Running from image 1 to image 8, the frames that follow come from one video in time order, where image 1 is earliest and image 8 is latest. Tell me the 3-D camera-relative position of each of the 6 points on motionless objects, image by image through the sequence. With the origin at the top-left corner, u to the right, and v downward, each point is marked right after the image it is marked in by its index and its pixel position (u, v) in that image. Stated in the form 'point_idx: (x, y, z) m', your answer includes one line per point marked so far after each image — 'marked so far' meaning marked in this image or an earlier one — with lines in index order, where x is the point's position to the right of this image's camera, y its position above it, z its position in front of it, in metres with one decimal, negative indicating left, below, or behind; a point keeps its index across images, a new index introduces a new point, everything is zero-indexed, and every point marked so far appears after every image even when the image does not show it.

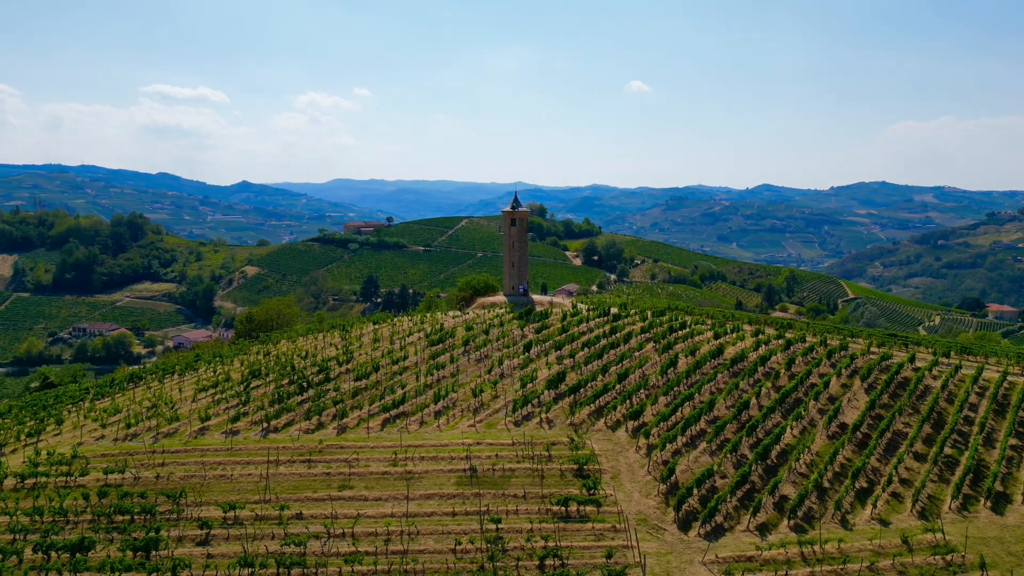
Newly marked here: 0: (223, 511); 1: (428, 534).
0: (-5.3, -4.1, +14.7) m
1: (-1.5, -4.3, +14.4) m
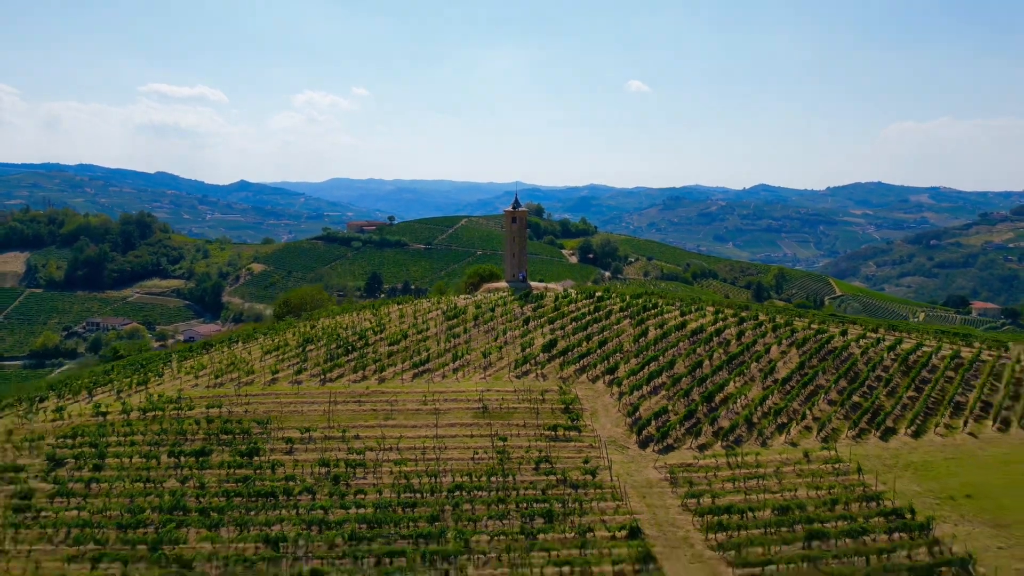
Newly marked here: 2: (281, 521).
0: (-5.2, -3.6, +19.7) m
1: (-1.4, -3.8, +19.4) m
2: (-4.6, -4.6, +16.3) m
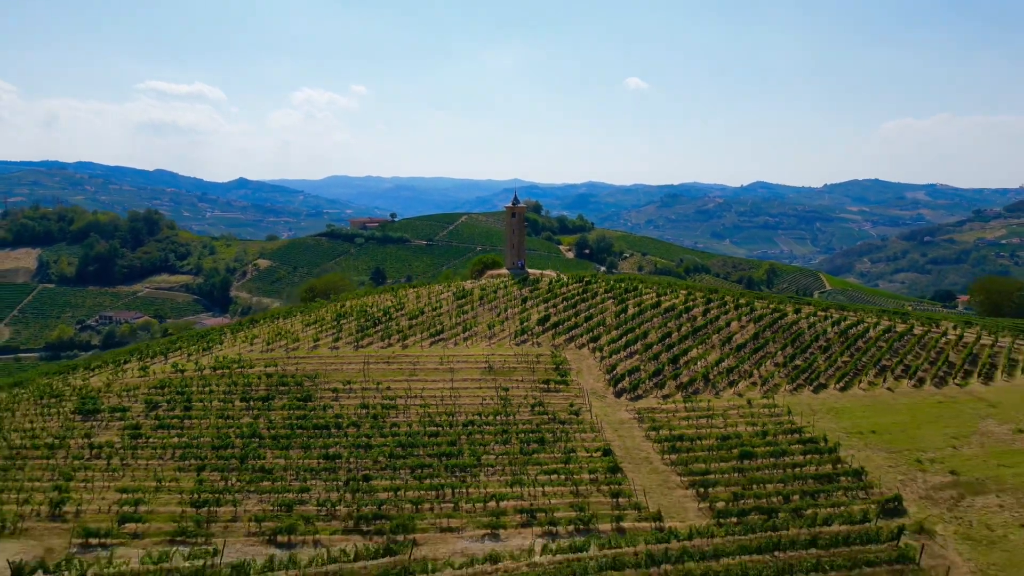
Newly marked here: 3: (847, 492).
0: (-5.2, -3.0, +24.5) m
1: (-1.4, -3.2, +24.2) m
2: (-4.6, -4.0, +21.0) m
3: (+8.2, -5.0, +19.6) m
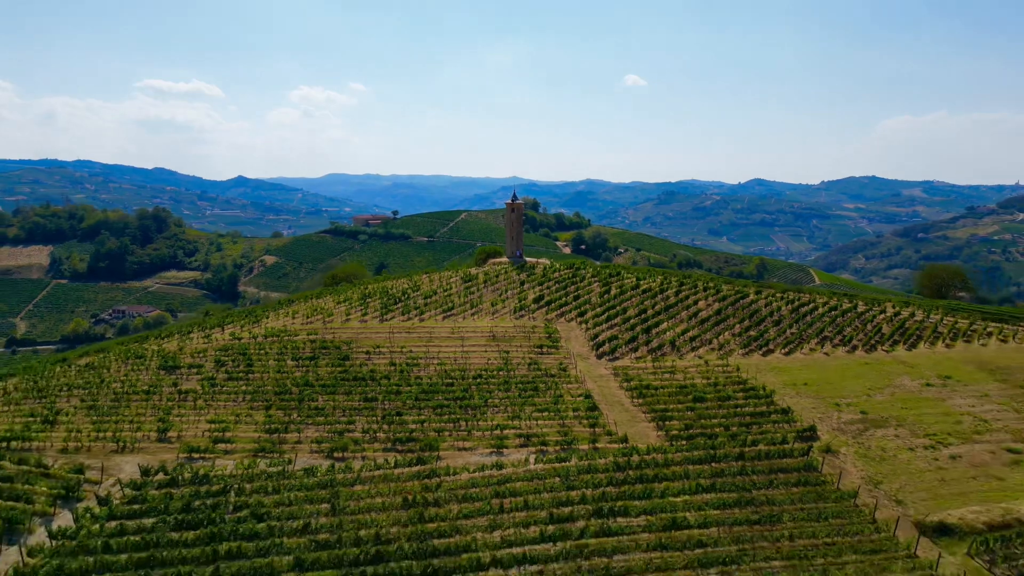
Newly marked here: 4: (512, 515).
0: (-5.2, -2.2, +29.8) m
1: (-1.4, -2.5, +29.5) m
2: (-4.6, -3.3, +26.3) m
3: (+8.2, -4.2, +24.9) m
4: (0.0, -5.5, +19.6) m
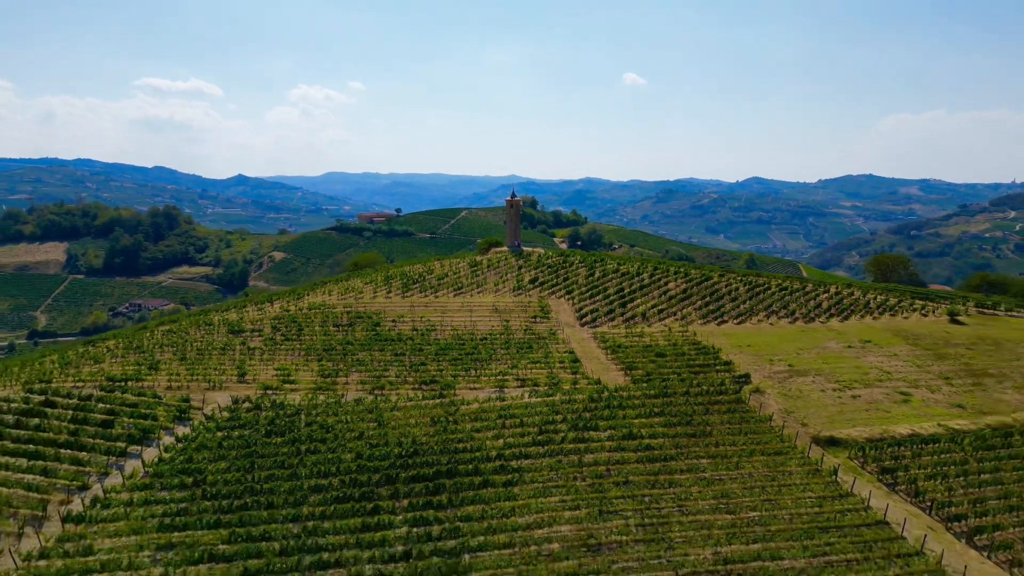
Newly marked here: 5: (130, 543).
0: (-5.2, -1.4, +36.6) m
1: (-1.4, -1.6, +36.2) m
2: (-4.6, -2.5, +33.1) m
3: (+8.2, -3.3, +31.7) m
4: (0.0, -4.6, +26.4) m
5: (-9.5, -6.2, +19.8) m
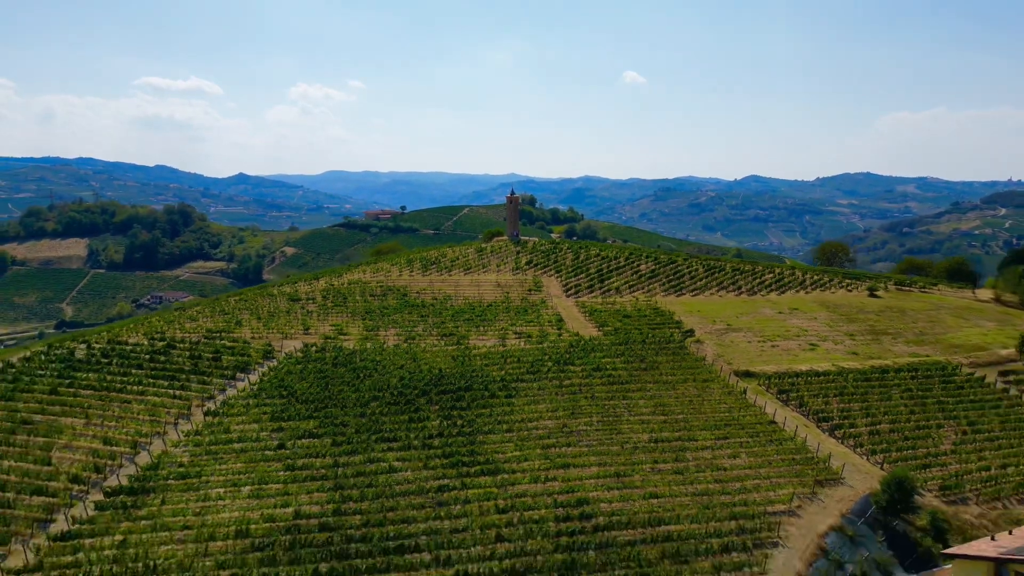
0: (-5.2, -0.1, +45.9) m
1: (-1.5, -0.3, +45.5) m
2: (-4.6, -1.2, +42.4) m
3: (+8.2, -2.1, +41.0) m
4: (0.0, -3.4, +35.7) m
5: (-9.5, -5.0, +29.1) m
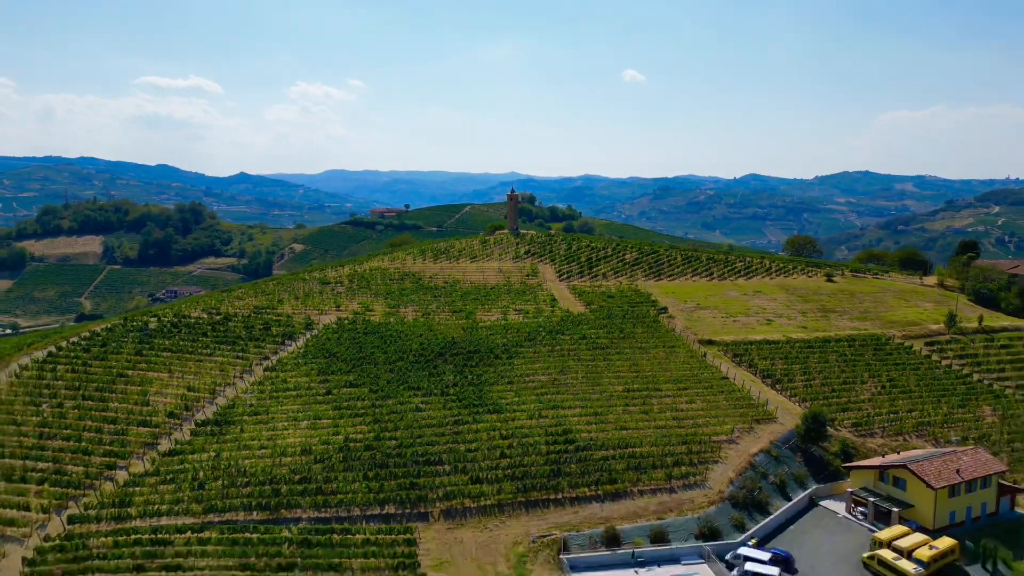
0: (-5.2, +0.9, +52.9) m
1: (-1.4, +0.6, +52.5) m
2: (-4.6, -0.3, +49.4) m
3: (+8.2, -1.1, +48.0) m
4: (0.0, -2.5, +42.7) m
5: (-9.5, -4.1, +36.1) m
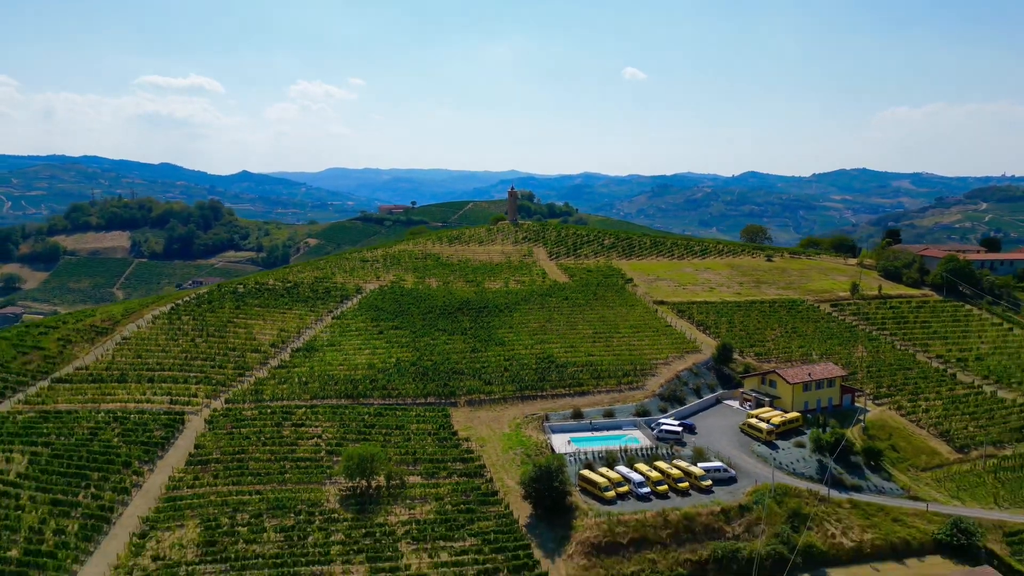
0: (-5.2, +2.7, +66.5) m
1: (-1.4, +2.5, +66.2) m
2: (-4.6, +1.6, +63.1) m
3: (+8.2, +0.8, +61.7) m
4: (0.0, -0.6, +56.4) m
5: (-9.5, -2.3, +49.8) m
